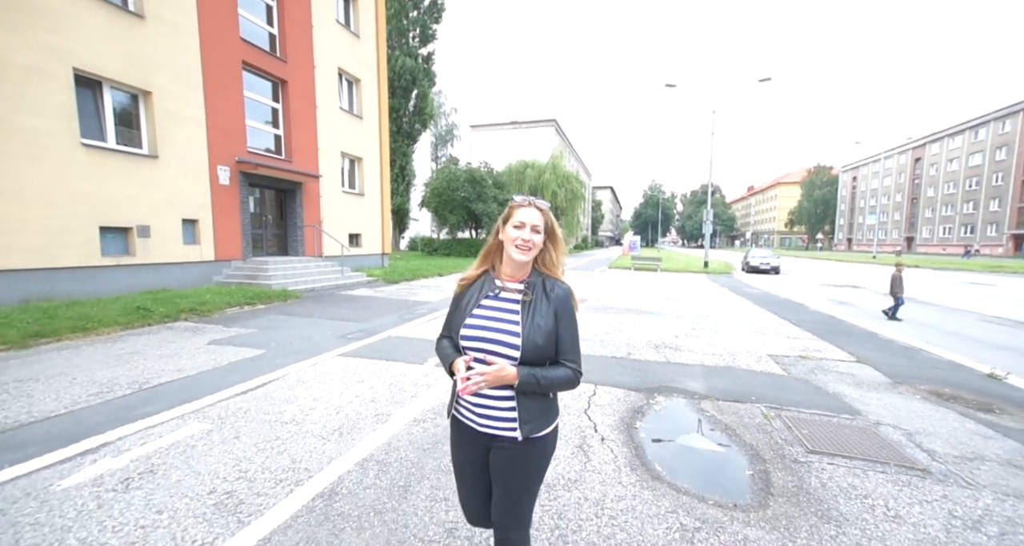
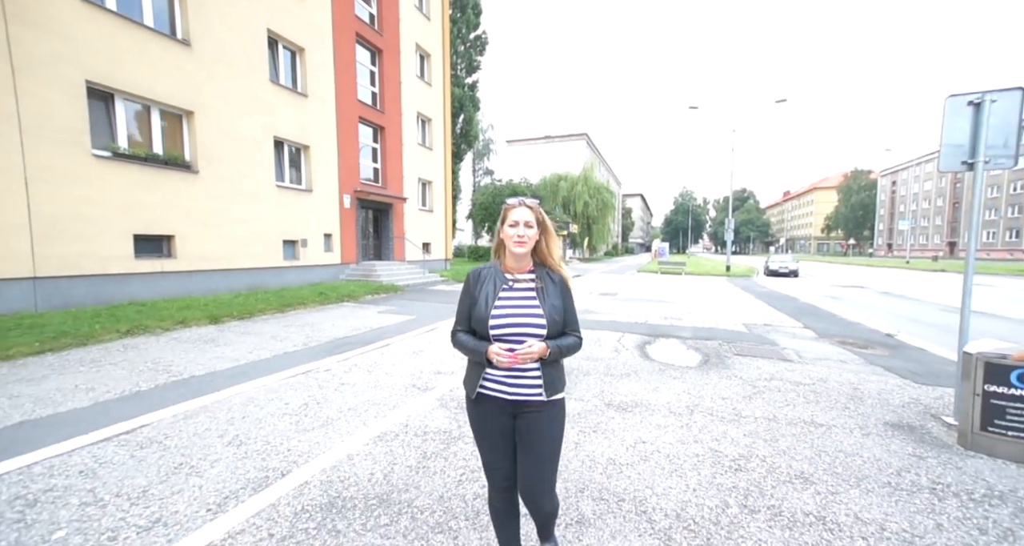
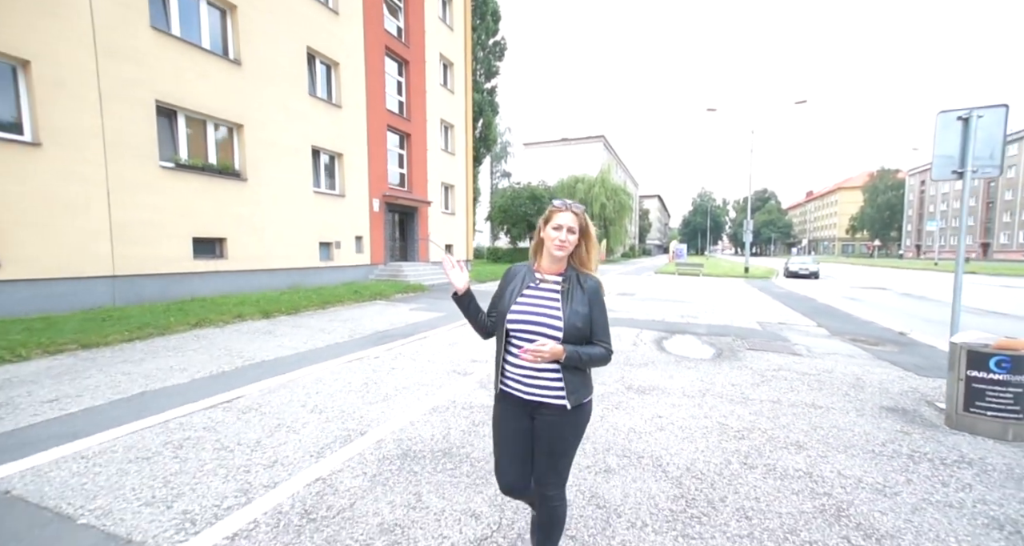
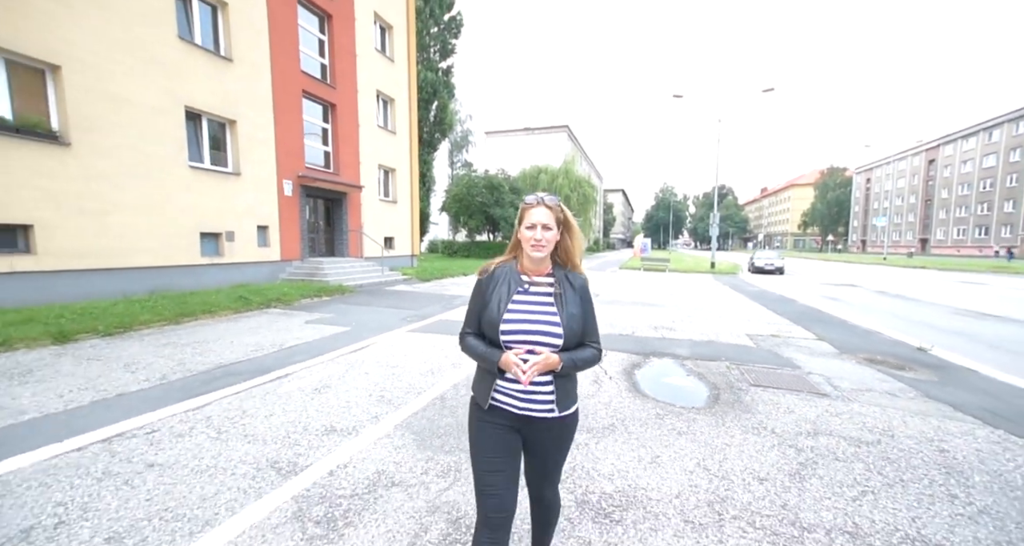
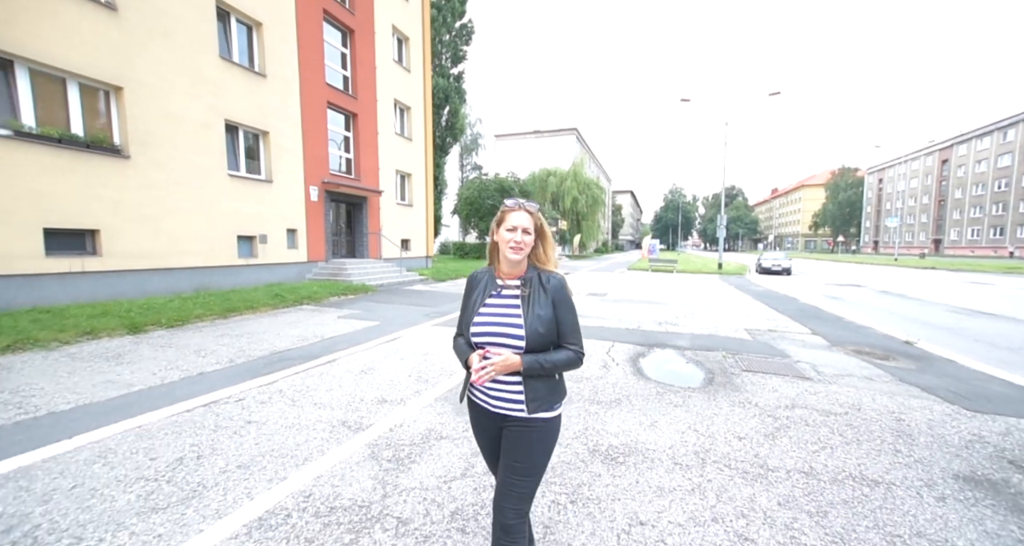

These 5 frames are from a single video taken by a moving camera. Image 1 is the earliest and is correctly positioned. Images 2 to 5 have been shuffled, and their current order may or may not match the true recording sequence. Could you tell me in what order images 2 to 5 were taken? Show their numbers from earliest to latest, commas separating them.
4, 5, 2, 3
